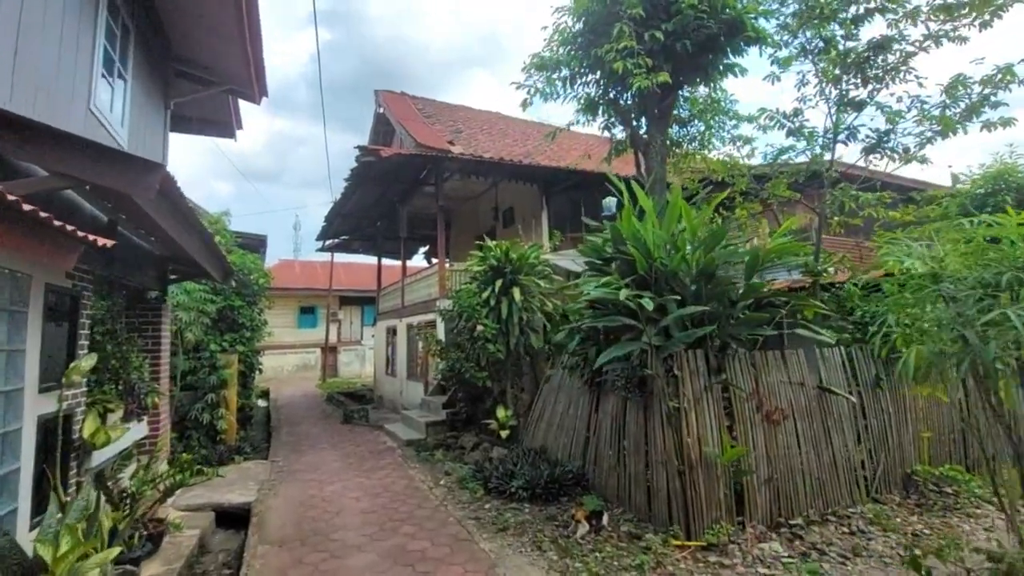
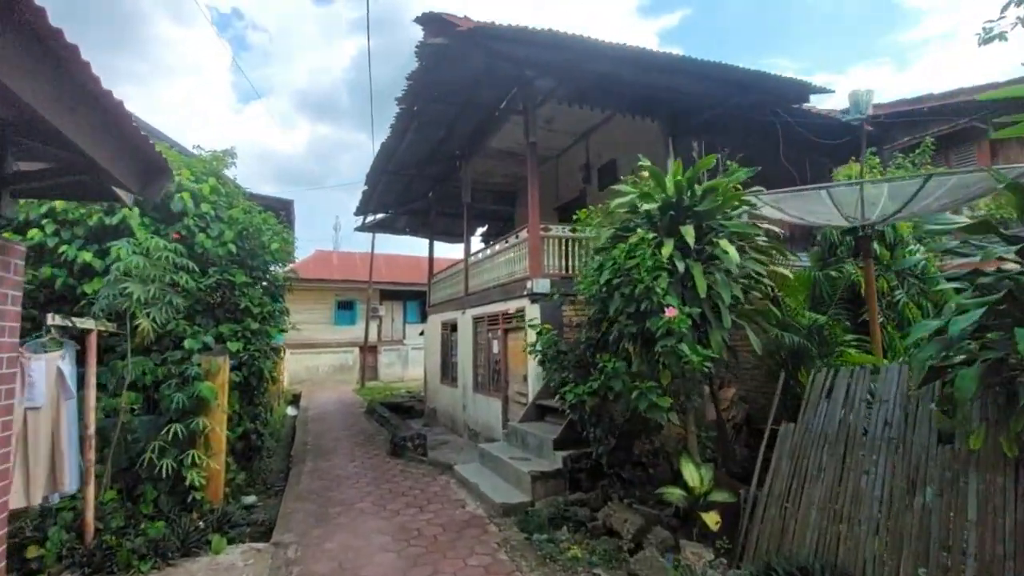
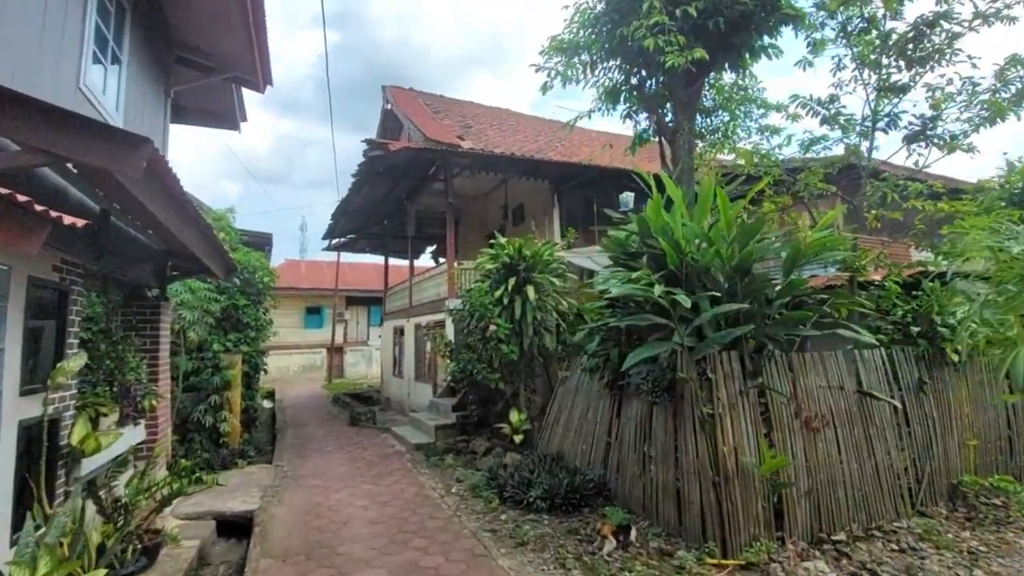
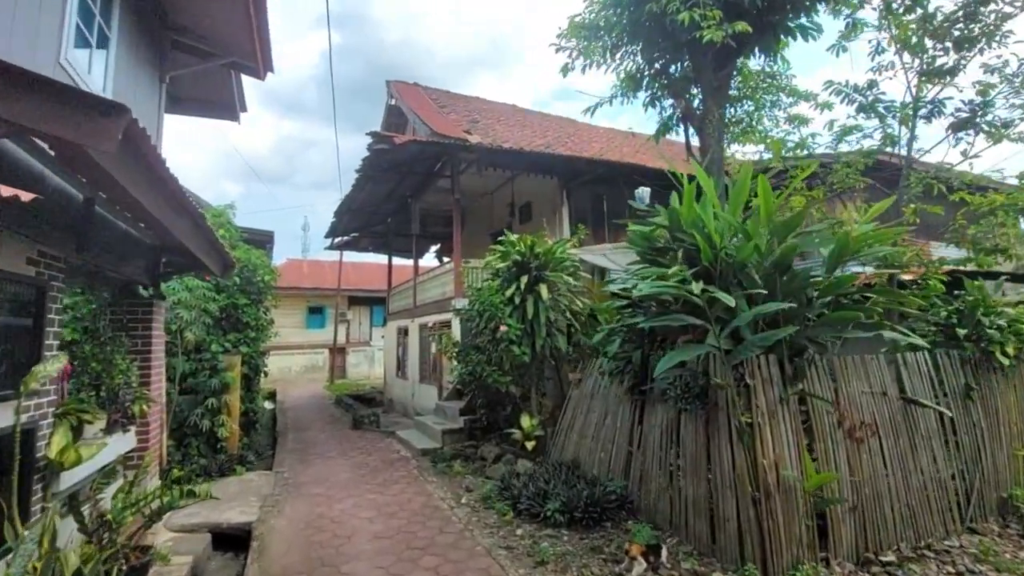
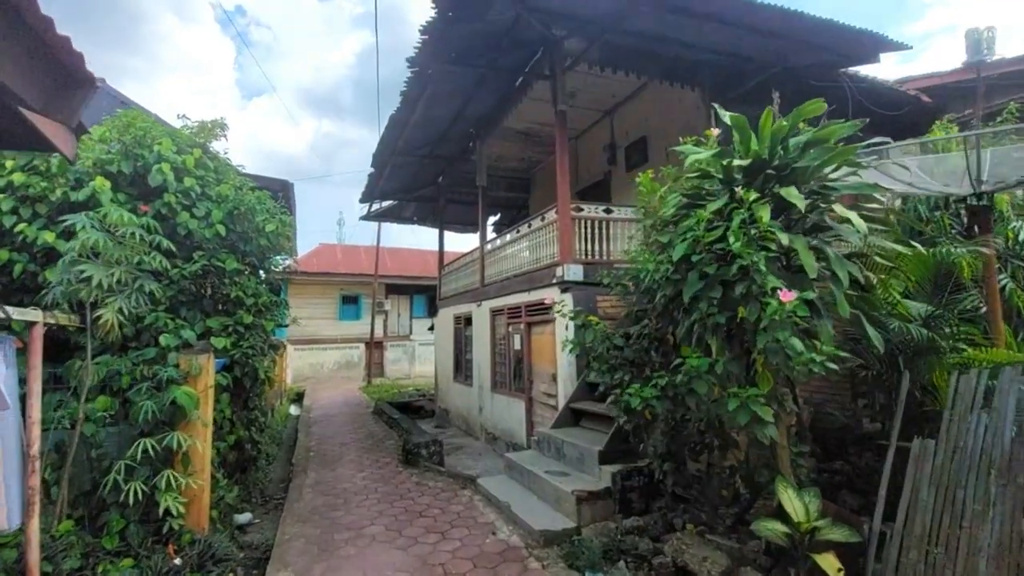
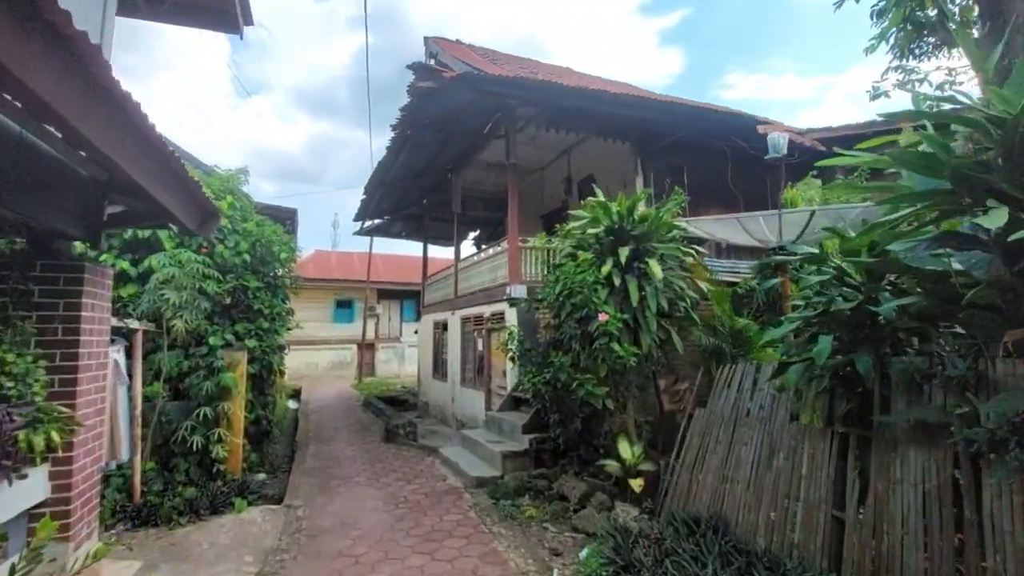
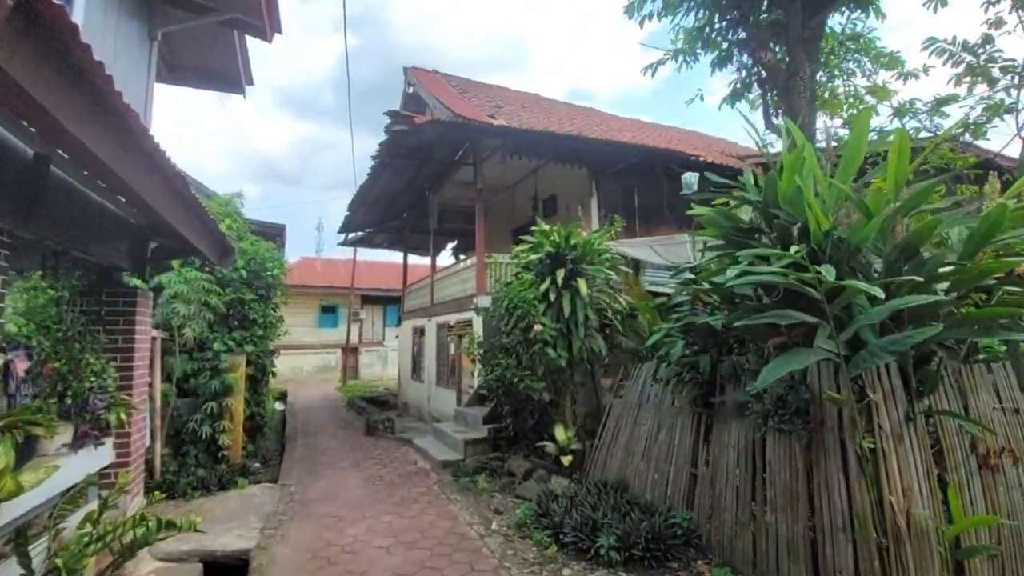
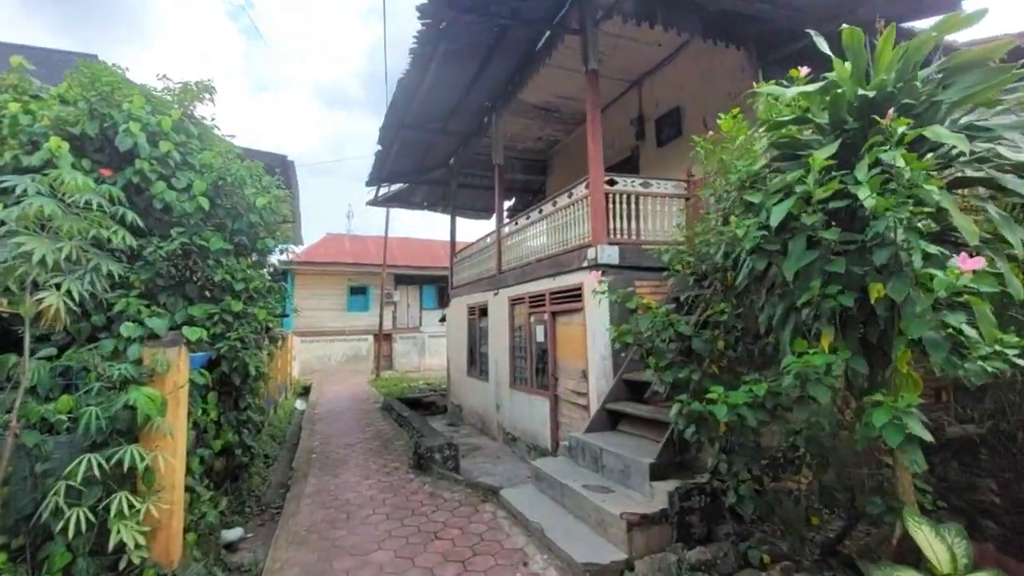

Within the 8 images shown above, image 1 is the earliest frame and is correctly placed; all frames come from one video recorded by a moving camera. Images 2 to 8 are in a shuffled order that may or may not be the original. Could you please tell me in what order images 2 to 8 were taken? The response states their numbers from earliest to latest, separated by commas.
3, 4, 7, 6, 2, 5, 8
